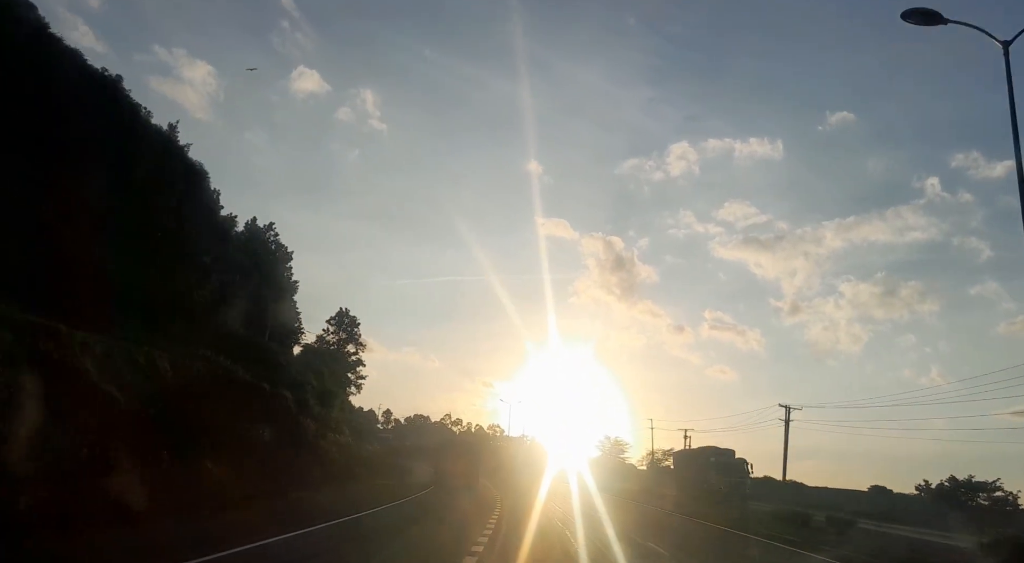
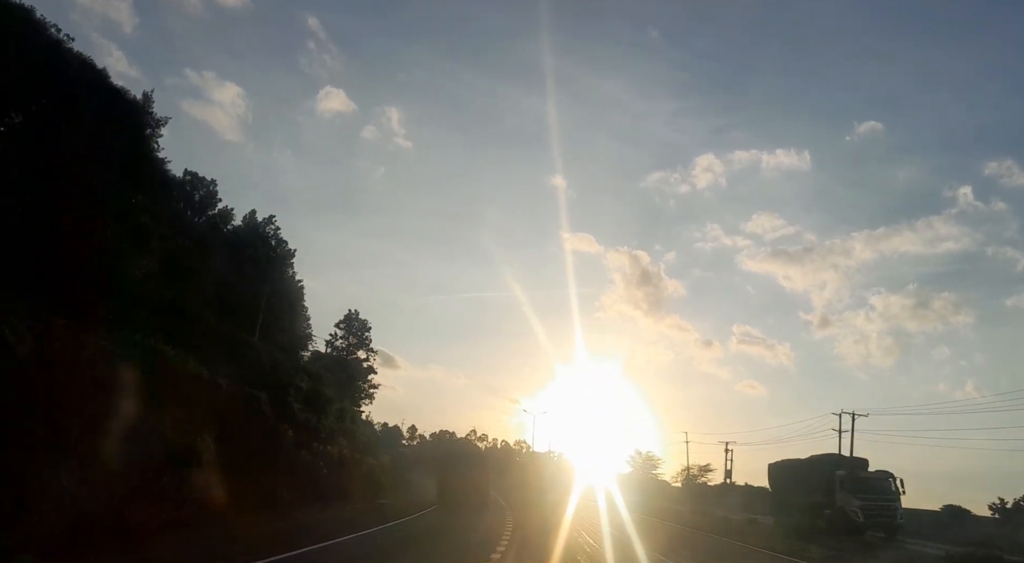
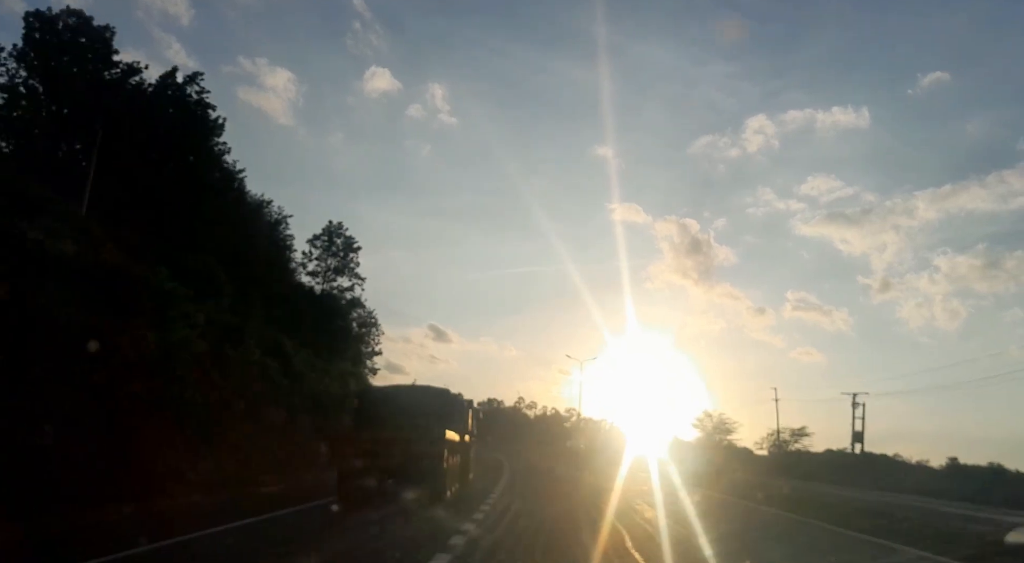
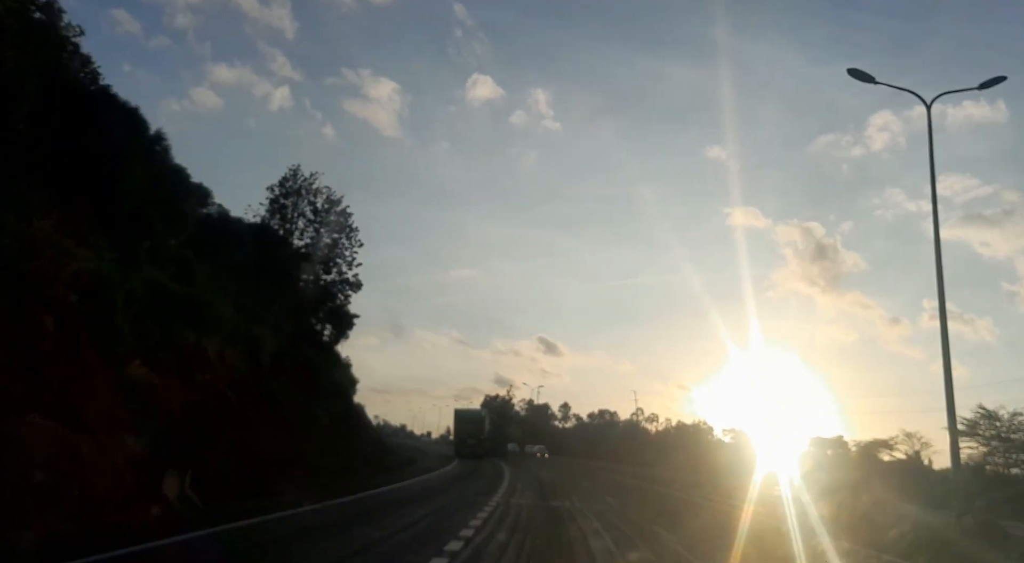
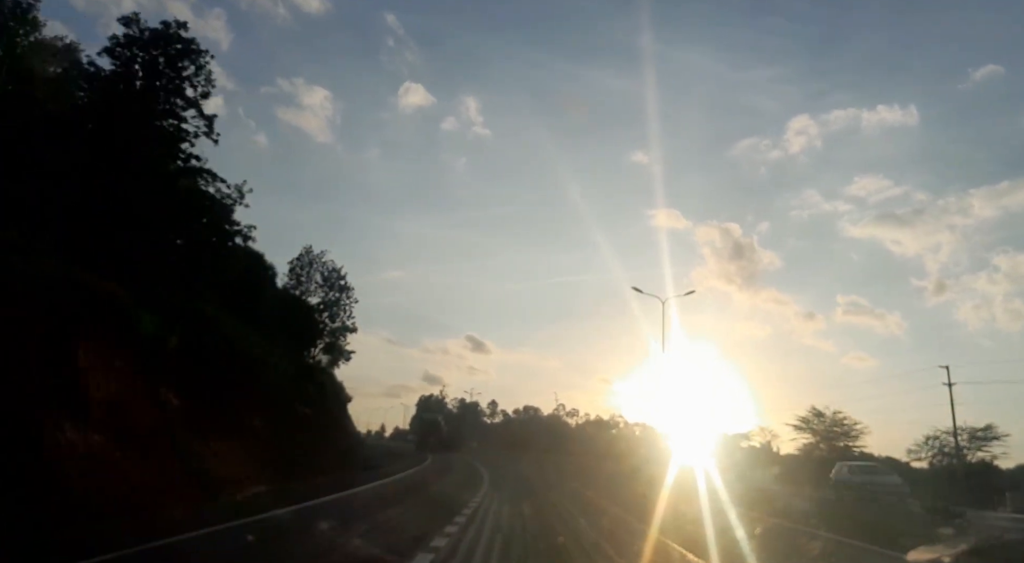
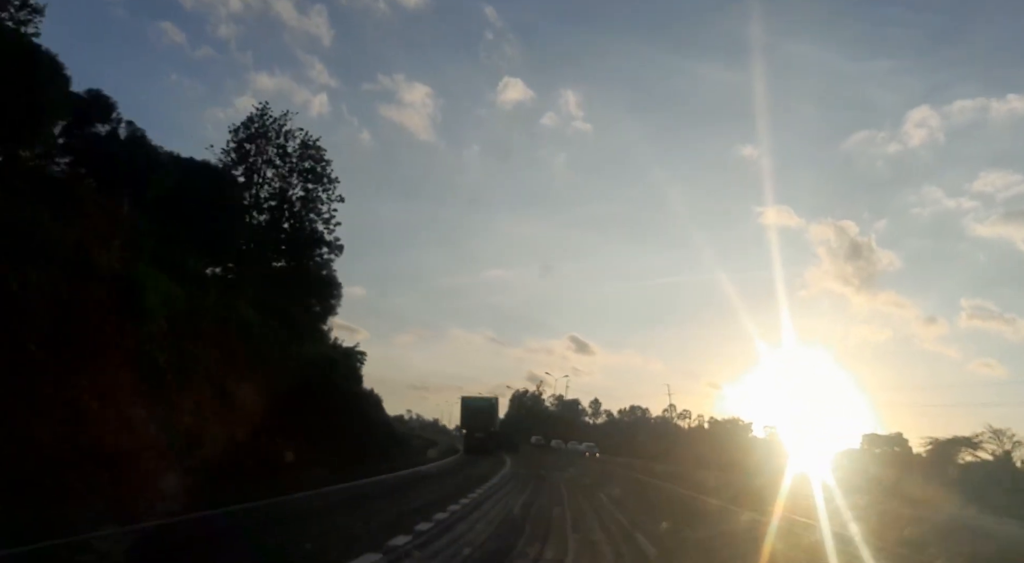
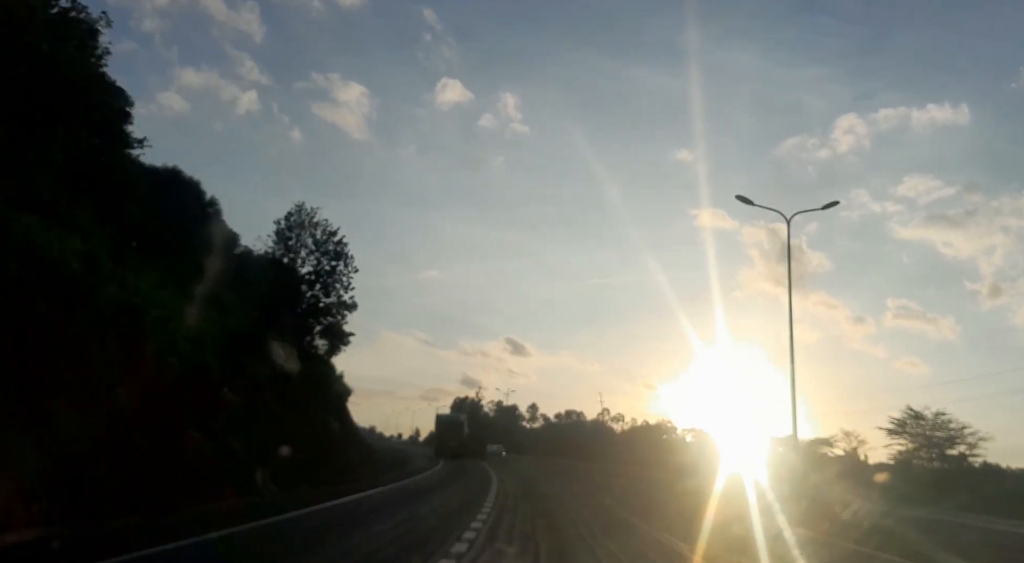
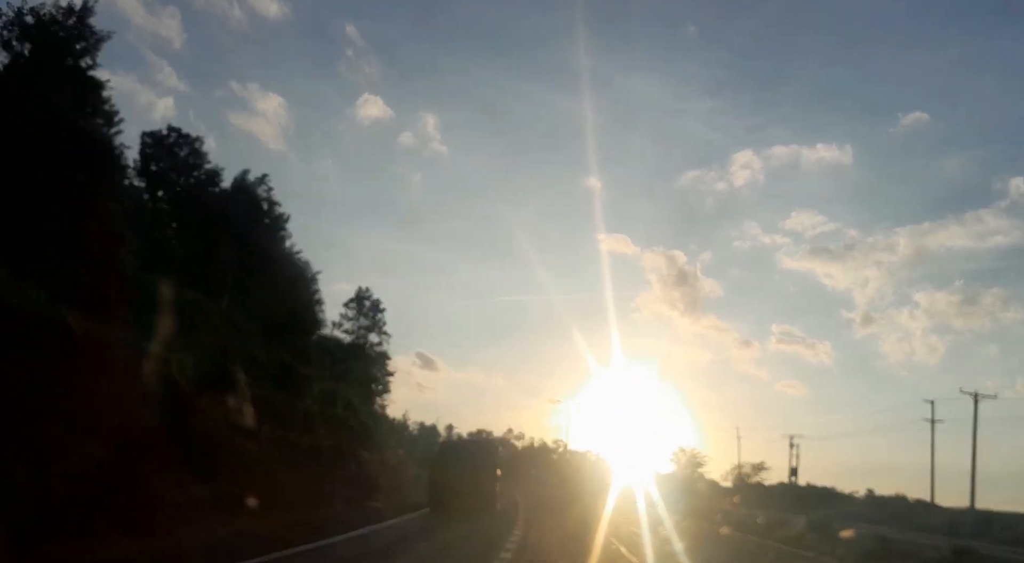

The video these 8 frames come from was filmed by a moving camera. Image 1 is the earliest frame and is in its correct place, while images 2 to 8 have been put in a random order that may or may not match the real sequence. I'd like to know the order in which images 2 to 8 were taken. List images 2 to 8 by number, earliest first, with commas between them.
2, 8, 3, 5, 7, 4, 6
